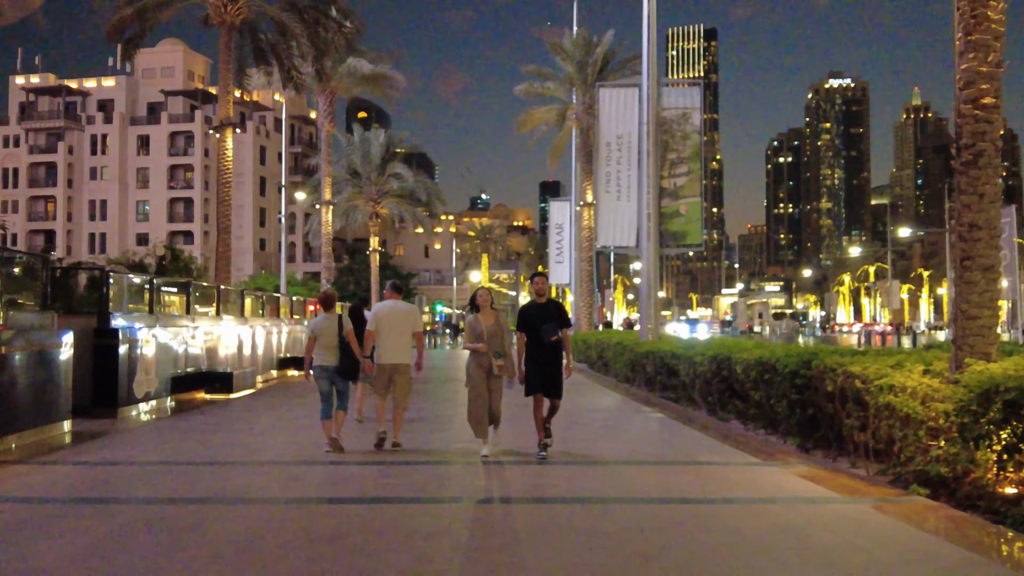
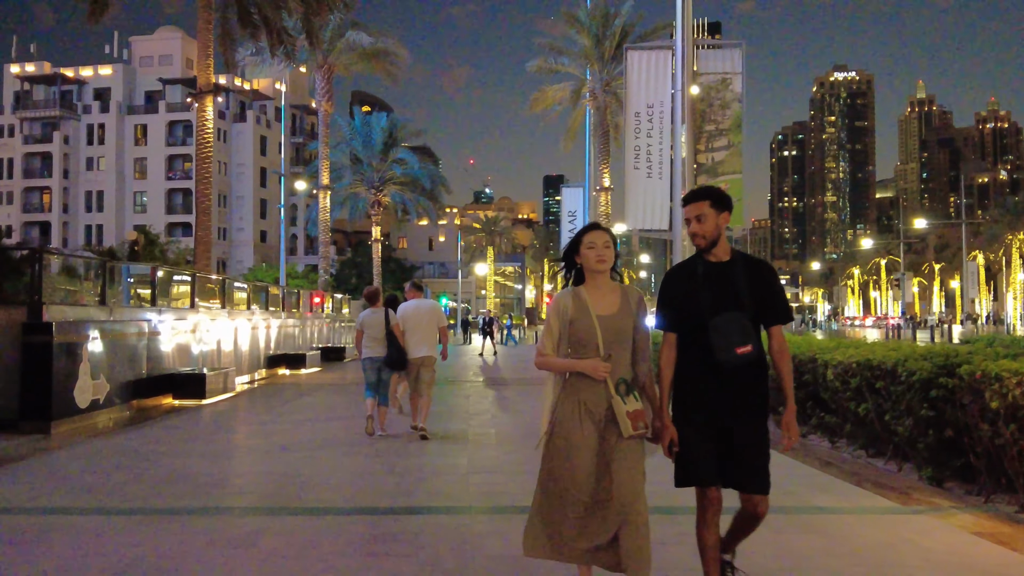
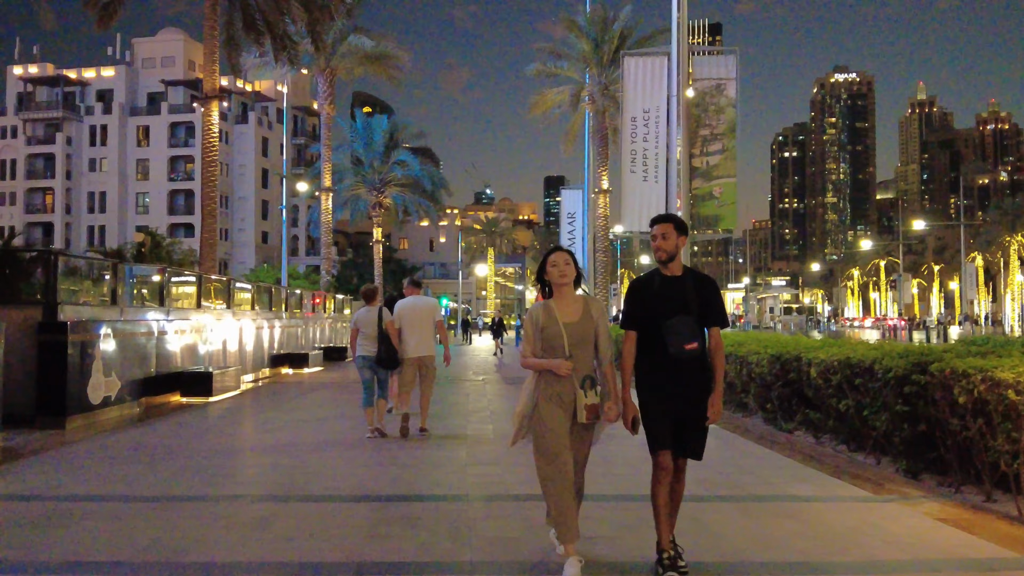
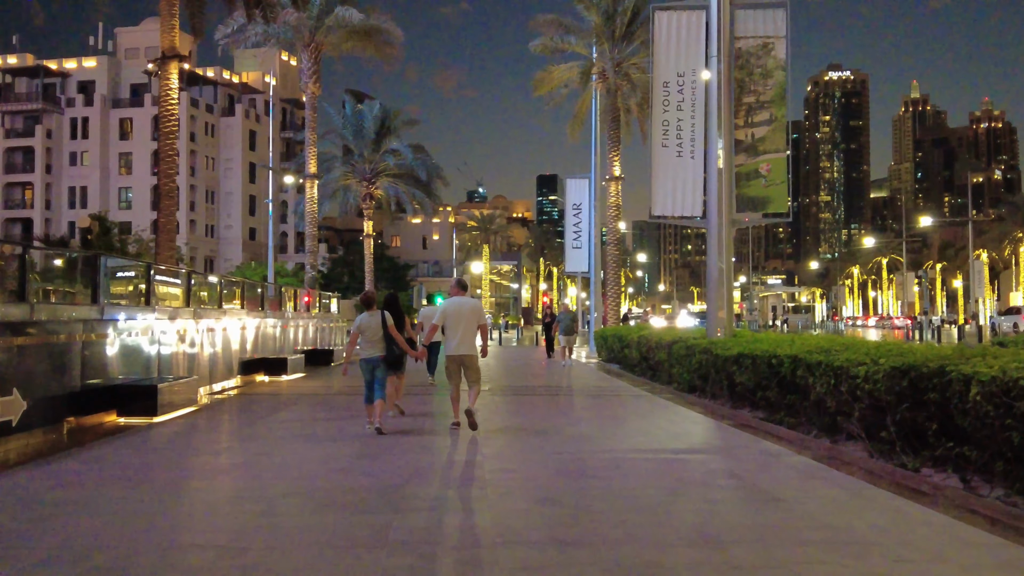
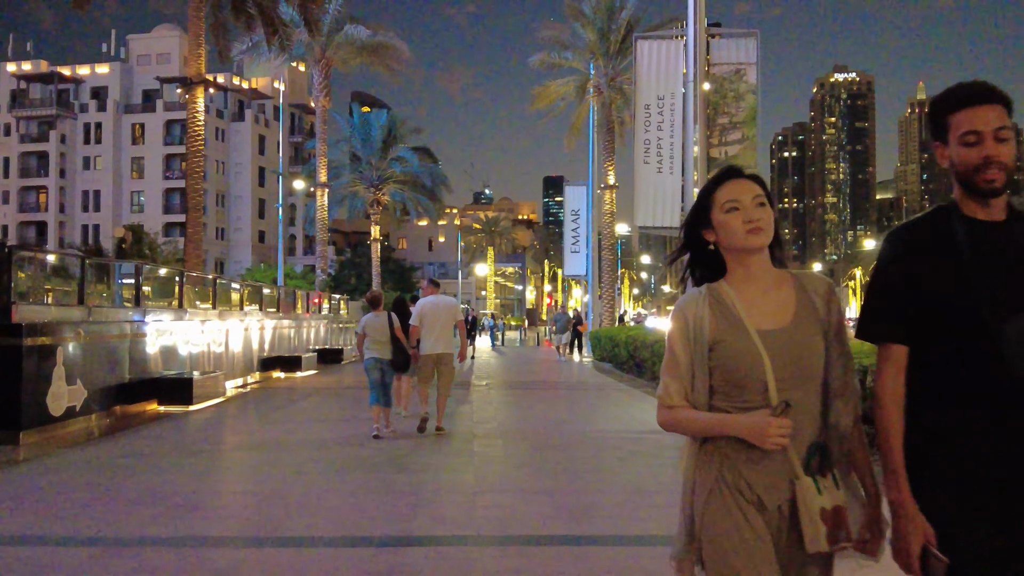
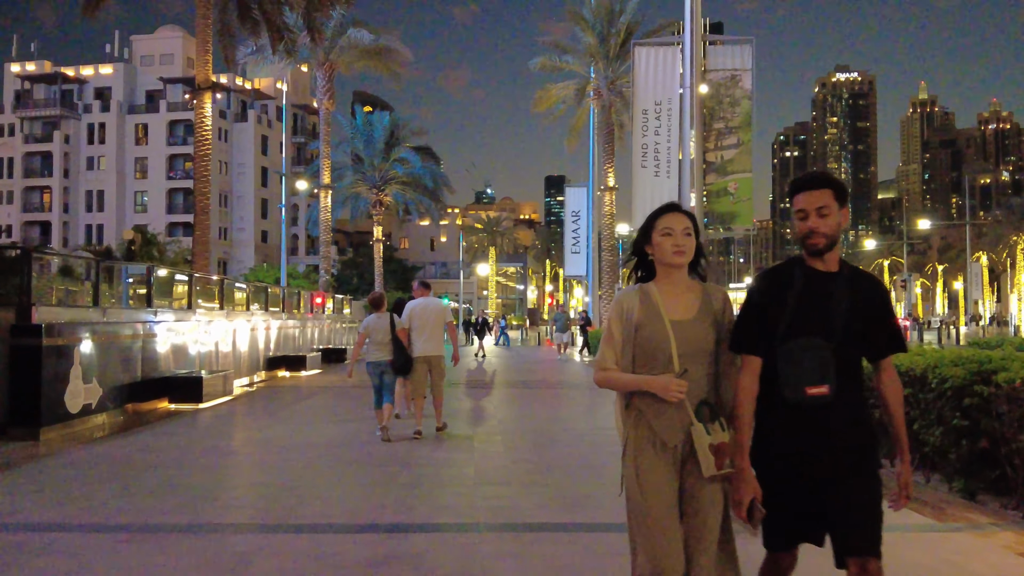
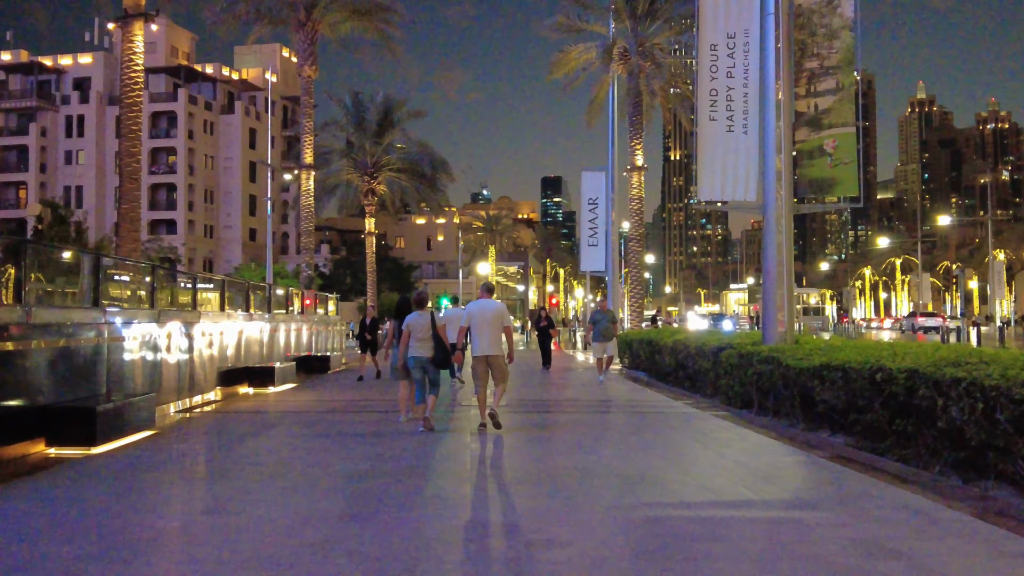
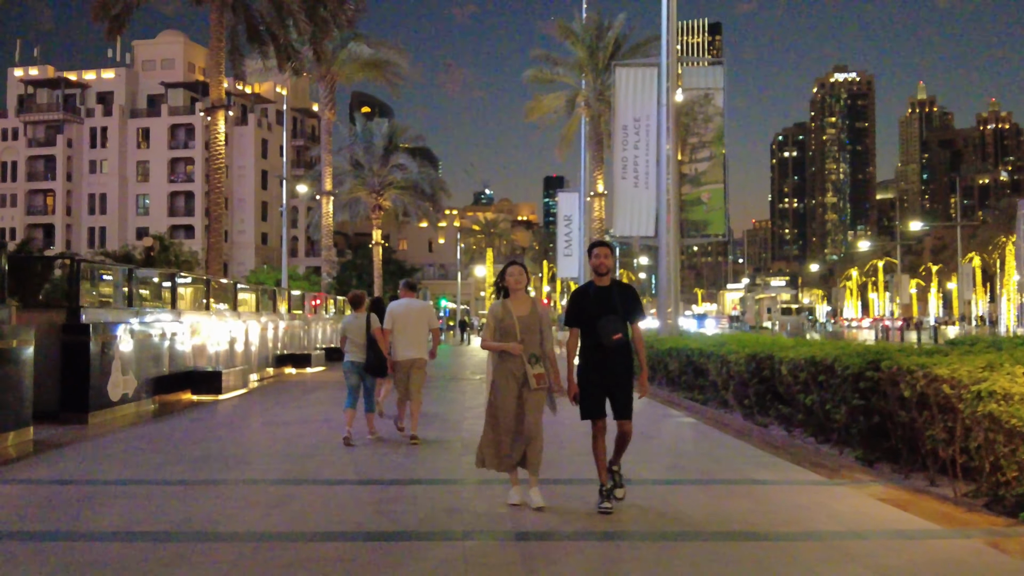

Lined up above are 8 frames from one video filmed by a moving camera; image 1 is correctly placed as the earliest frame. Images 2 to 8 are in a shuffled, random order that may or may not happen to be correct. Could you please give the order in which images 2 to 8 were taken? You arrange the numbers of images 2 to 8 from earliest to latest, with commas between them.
8, 3, 2, 6, 5, 4, 7
